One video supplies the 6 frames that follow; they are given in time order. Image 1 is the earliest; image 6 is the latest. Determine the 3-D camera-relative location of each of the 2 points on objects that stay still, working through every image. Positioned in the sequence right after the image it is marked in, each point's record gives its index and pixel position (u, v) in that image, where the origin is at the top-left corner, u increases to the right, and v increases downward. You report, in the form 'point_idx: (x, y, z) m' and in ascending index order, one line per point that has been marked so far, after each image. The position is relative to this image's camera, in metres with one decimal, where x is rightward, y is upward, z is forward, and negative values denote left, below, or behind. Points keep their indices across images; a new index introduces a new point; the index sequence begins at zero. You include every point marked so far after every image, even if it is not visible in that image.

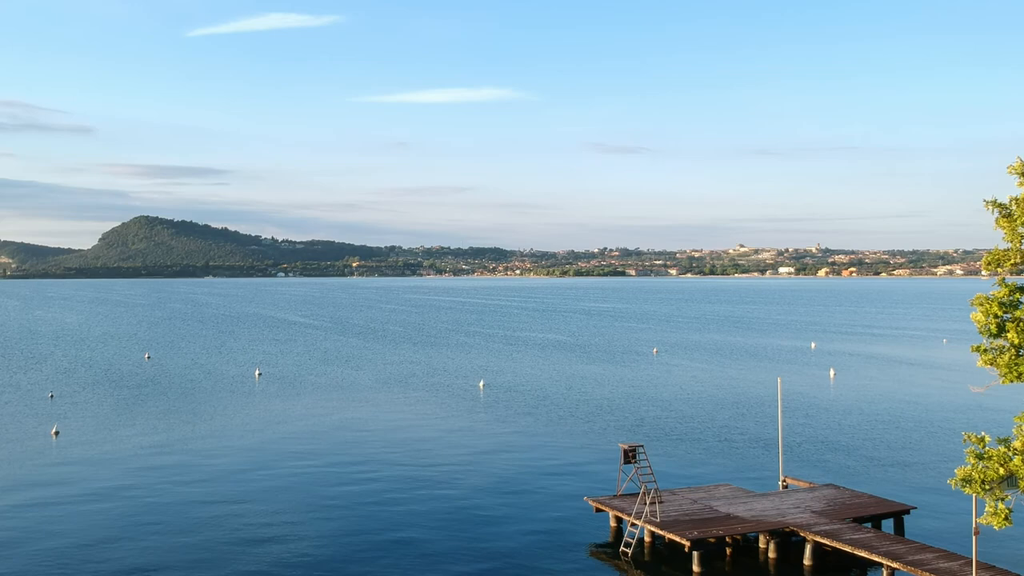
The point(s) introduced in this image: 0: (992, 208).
0: (+9.7, +1.6, +18.5) m
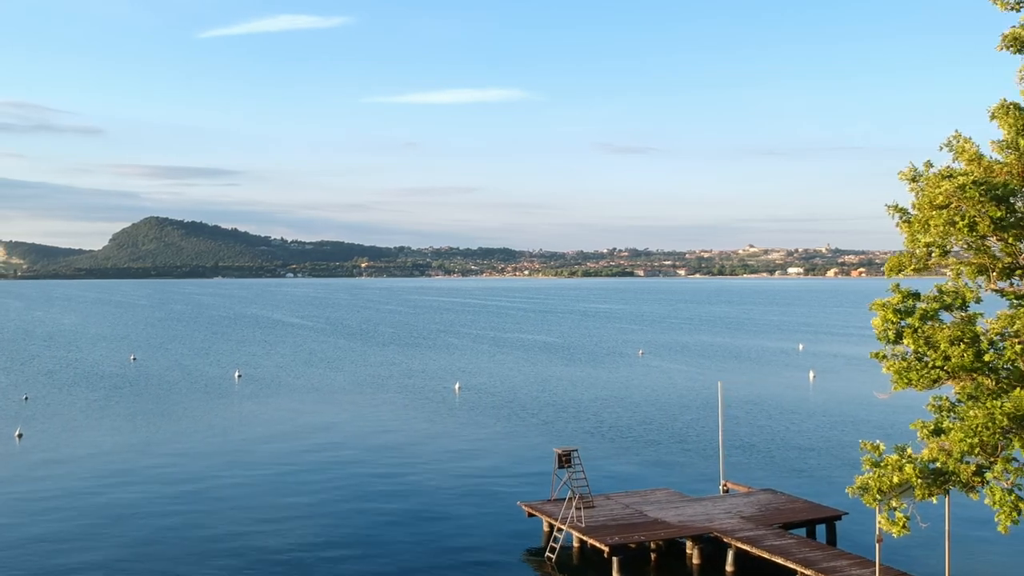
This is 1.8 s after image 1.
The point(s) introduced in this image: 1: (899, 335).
0: (+7.7, +1.5, +18.3) m
1: (+7.5, -0.9, +17.7) m
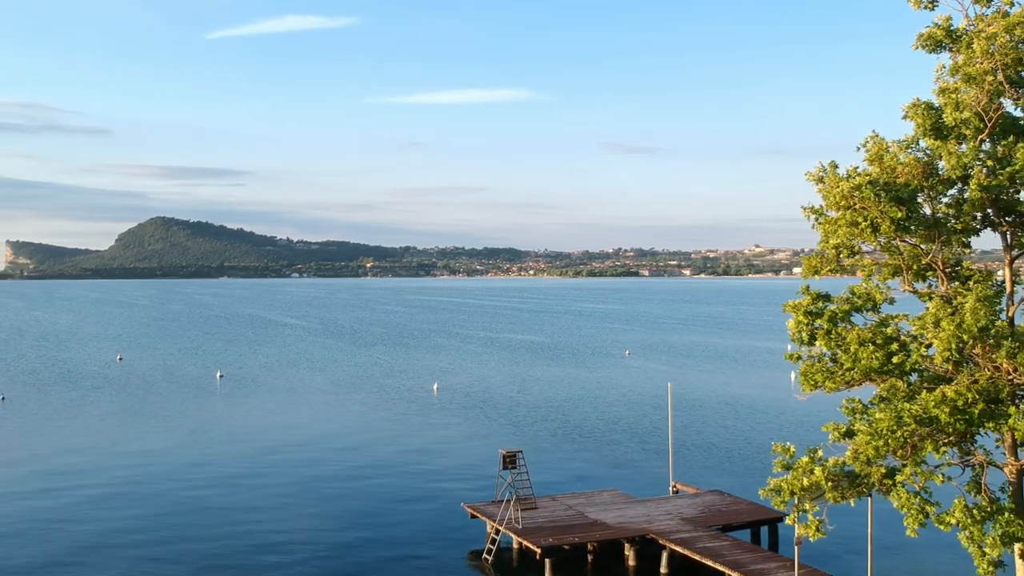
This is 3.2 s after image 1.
0: (+5.9, +1.5, +18.2) m
1: (+5.8, -0.9, +17.6) m
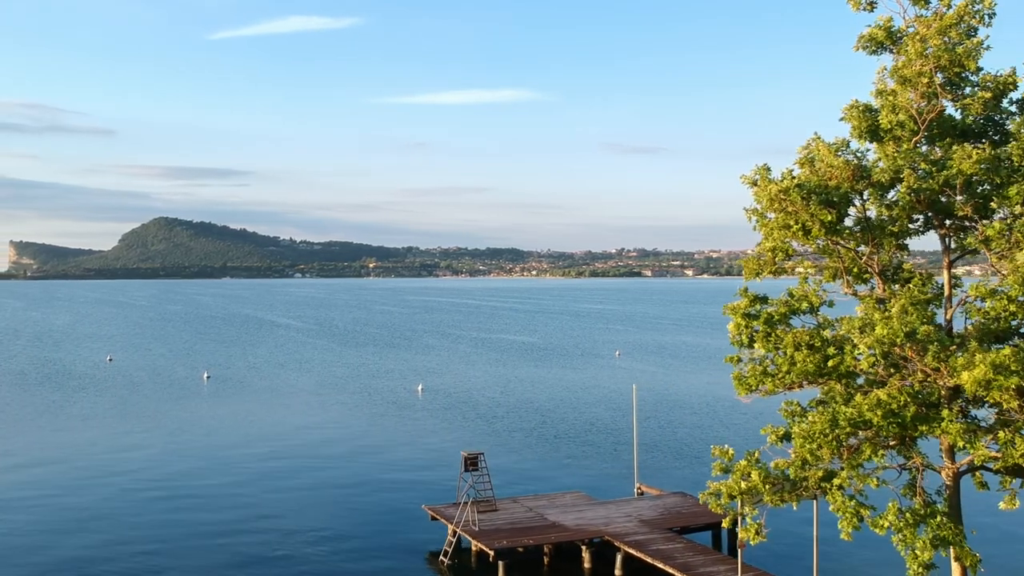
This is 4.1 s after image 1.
0: (+4.8, +1.5, +18.2) m
1: (+4.6, -1.0, +17.5) m
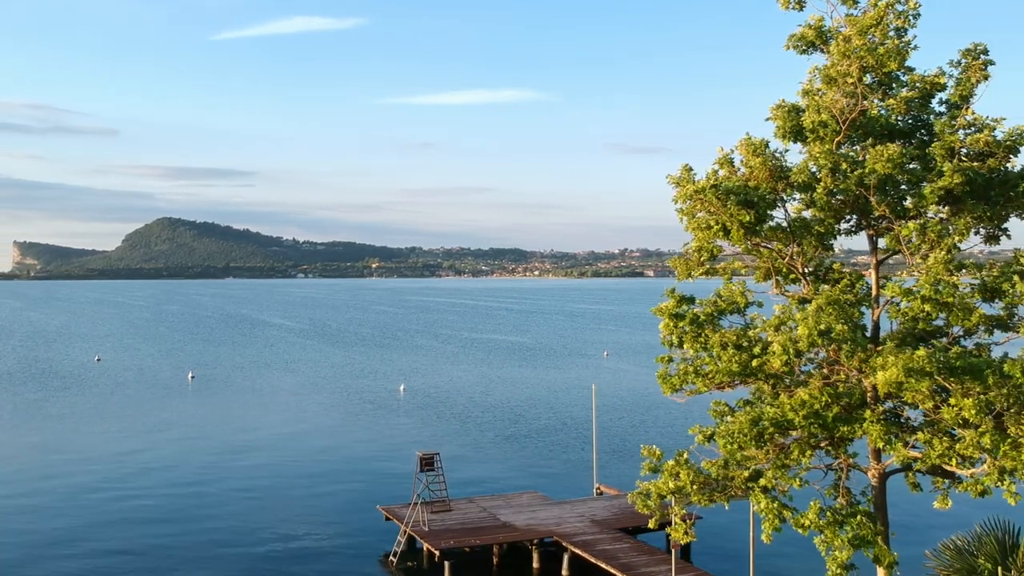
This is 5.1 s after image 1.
0: (+3.4, +1.5, +18.2) m
1: (+3.2, -1.0, +17.5) m
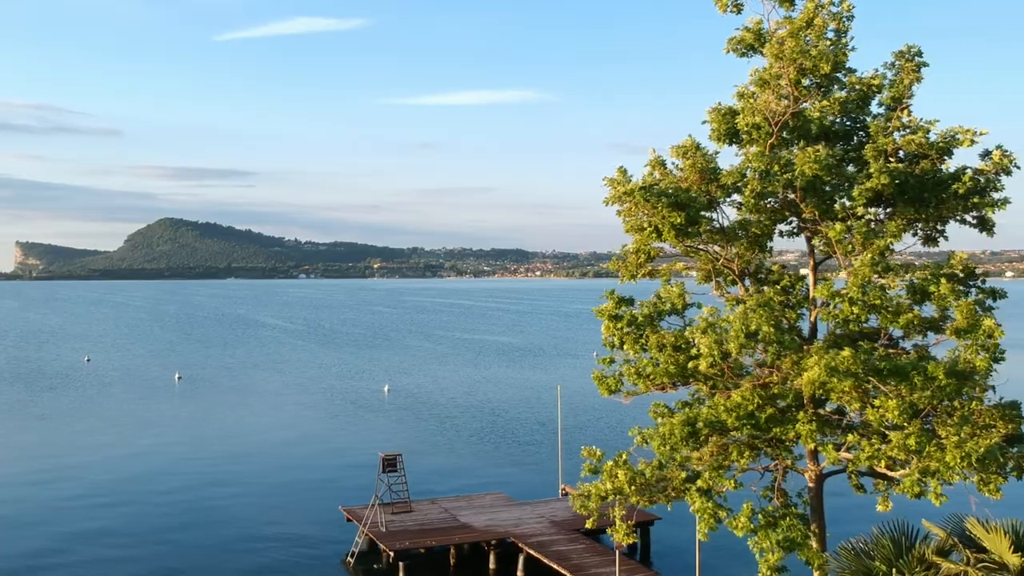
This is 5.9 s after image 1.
0: (+2.2, +1.4, +18.2) m
1: (+2.1, -1.0, +17.5) m
